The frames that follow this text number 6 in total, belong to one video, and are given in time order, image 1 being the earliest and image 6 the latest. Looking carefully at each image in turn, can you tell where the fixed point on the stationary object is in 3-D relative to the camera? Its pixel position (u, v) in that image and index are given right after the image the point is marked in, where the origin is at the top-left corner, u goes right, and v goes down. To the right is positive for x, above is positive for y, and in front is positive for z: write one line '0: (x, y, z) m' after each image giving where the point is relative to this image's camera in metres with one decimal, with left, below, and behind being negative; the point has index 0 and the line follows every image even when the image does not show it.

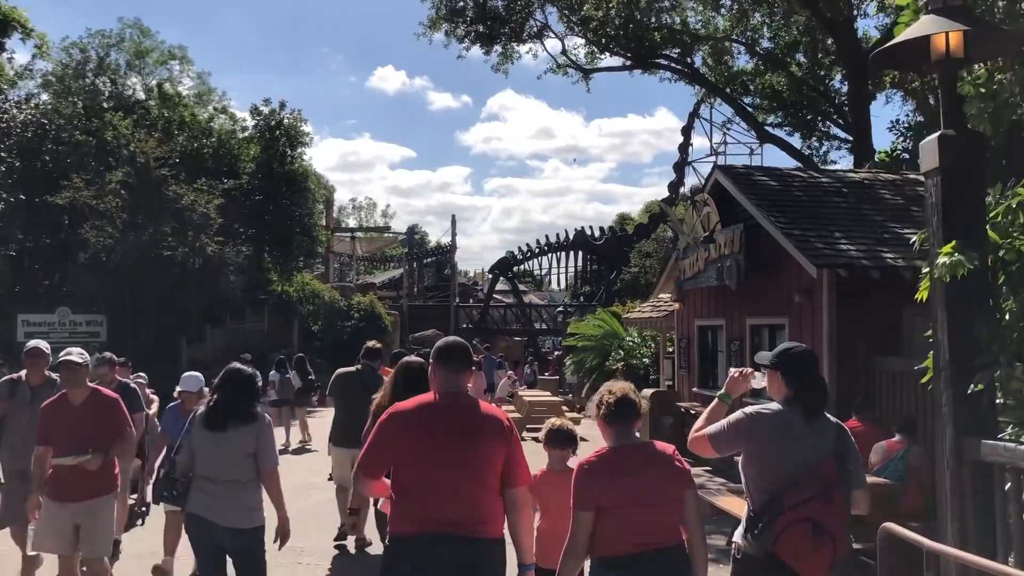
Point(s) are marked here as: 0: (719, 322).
0: (+2.8, -0.5, +12.2) m
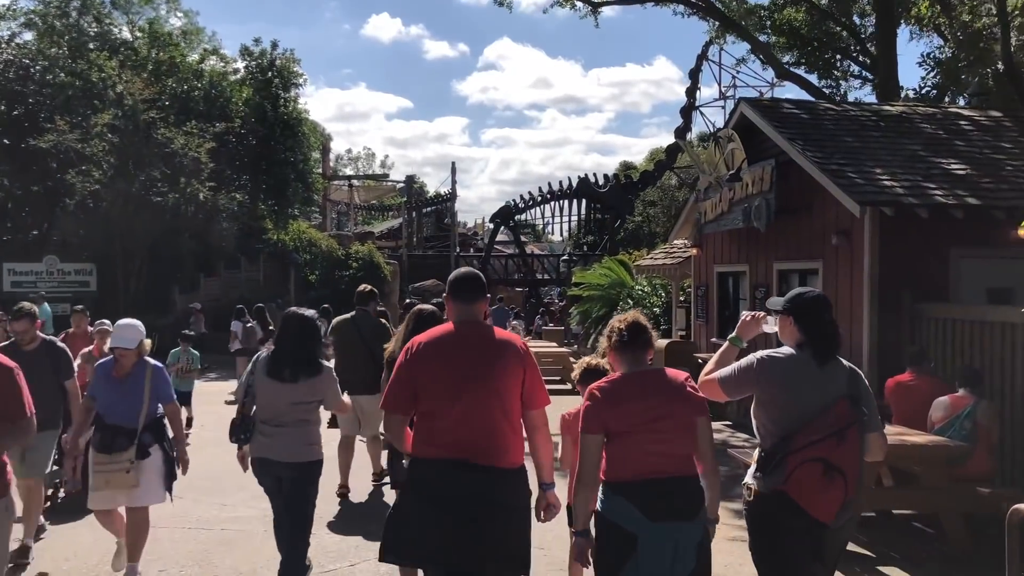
0: (+3.0, +0.2, +11.4) m
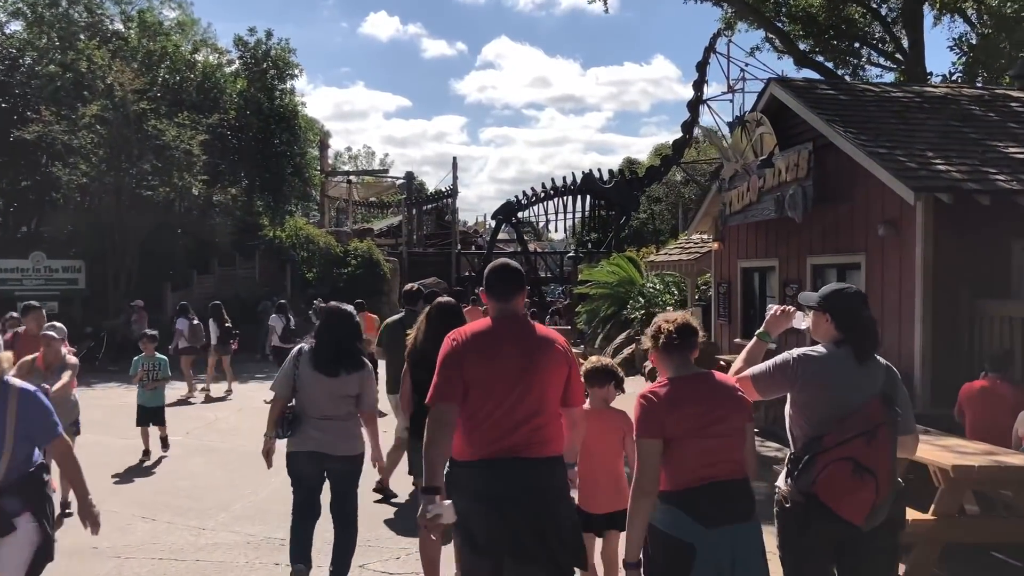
0: (+3.1, +0.3, +10.6) m
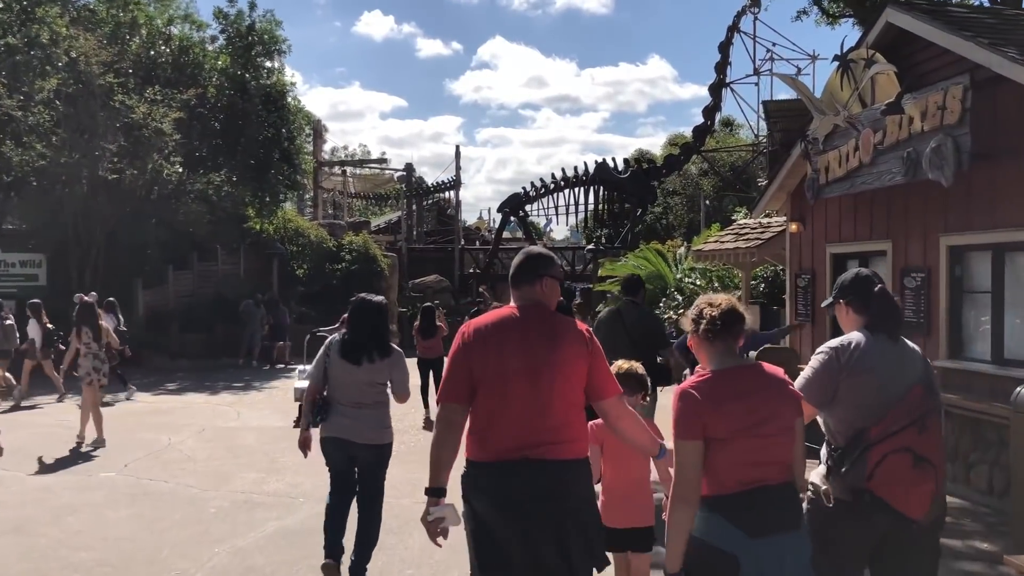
0: (+3.4, +0.4, +8.2) m
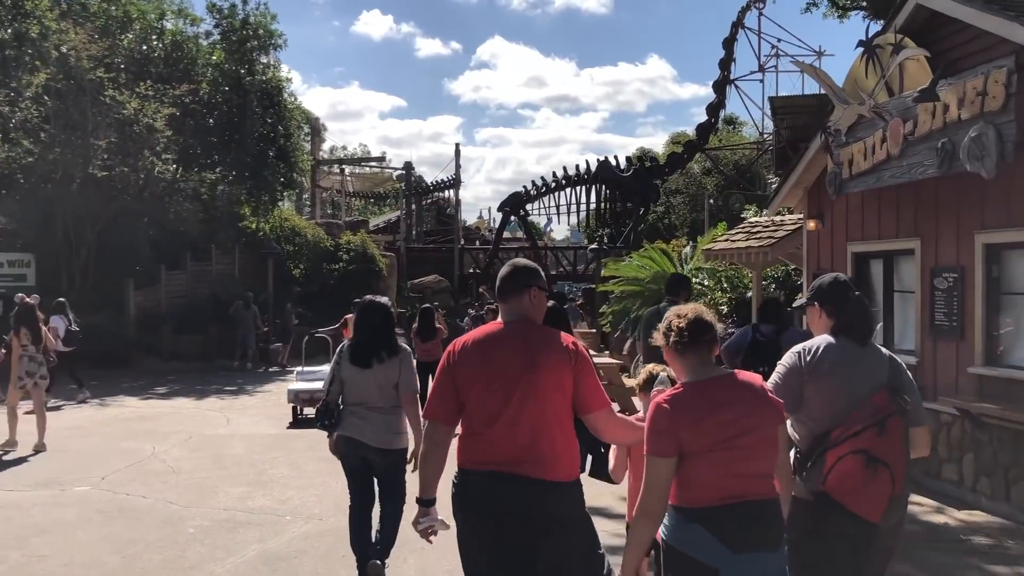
0: (+3.5, +0.4, +7.7) m
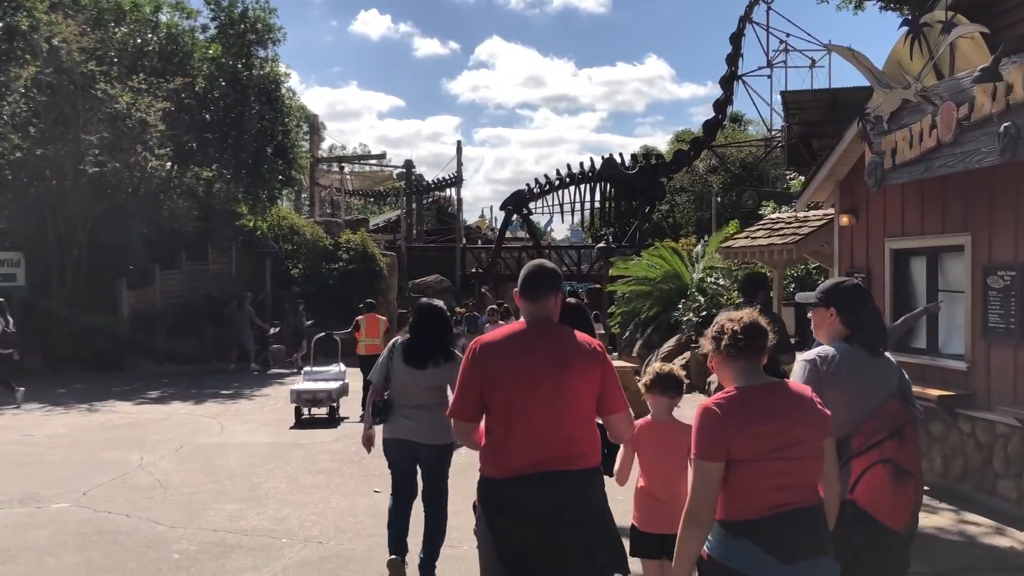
0: (+3.6, +0.4, +7.1) m
